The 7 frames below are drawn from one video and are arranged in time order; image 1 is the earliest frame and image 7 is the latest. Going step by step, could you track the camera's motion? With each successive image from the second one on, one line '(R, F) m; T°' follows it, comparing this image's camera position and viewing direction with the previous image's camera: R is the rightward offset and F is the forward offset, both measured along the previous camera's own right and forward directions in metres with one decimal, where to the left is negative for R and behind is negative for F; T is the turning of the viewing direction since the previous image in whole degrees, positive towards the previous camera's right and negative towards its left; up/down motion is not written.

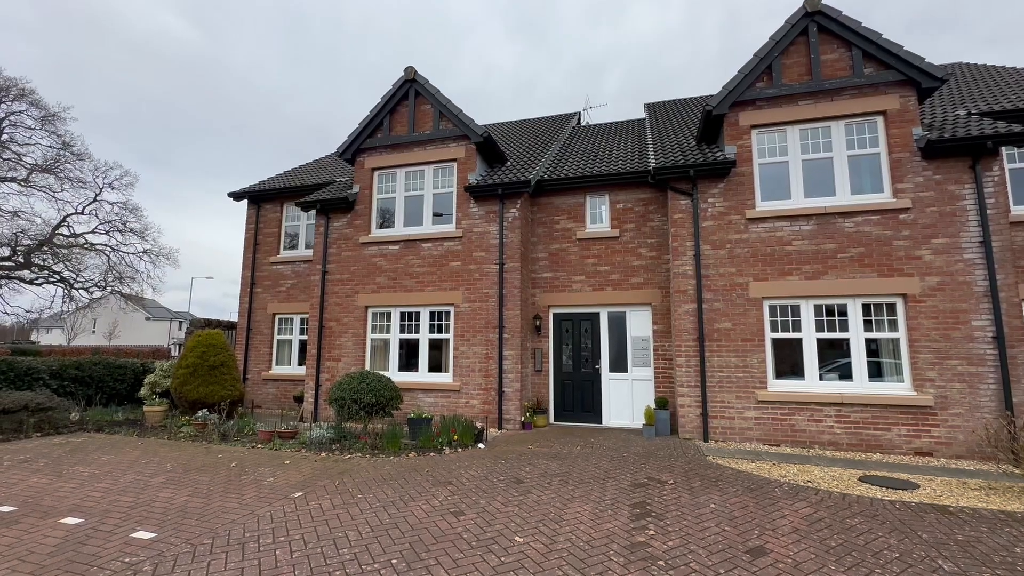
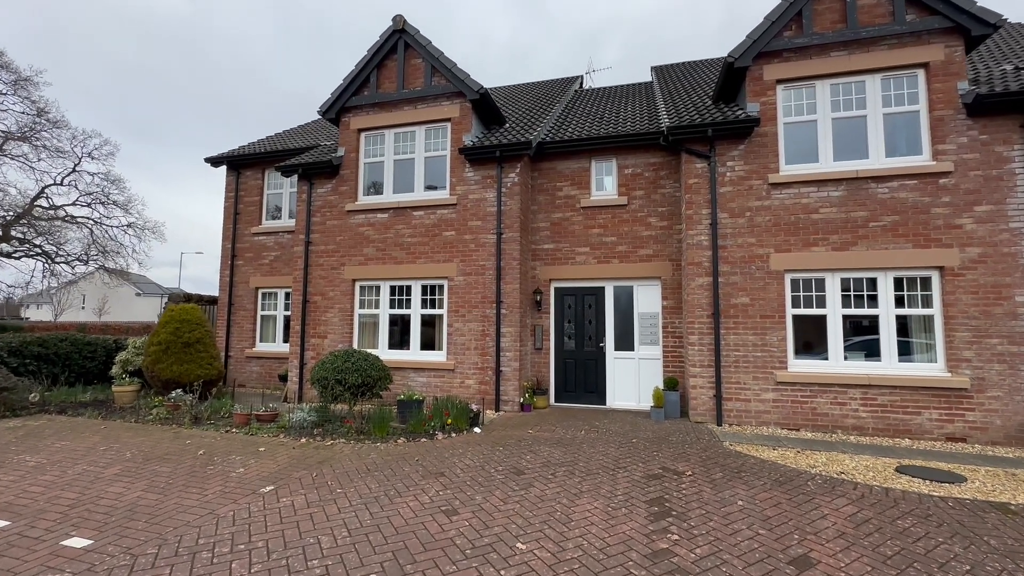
(0.0, +0.7) m; 0°
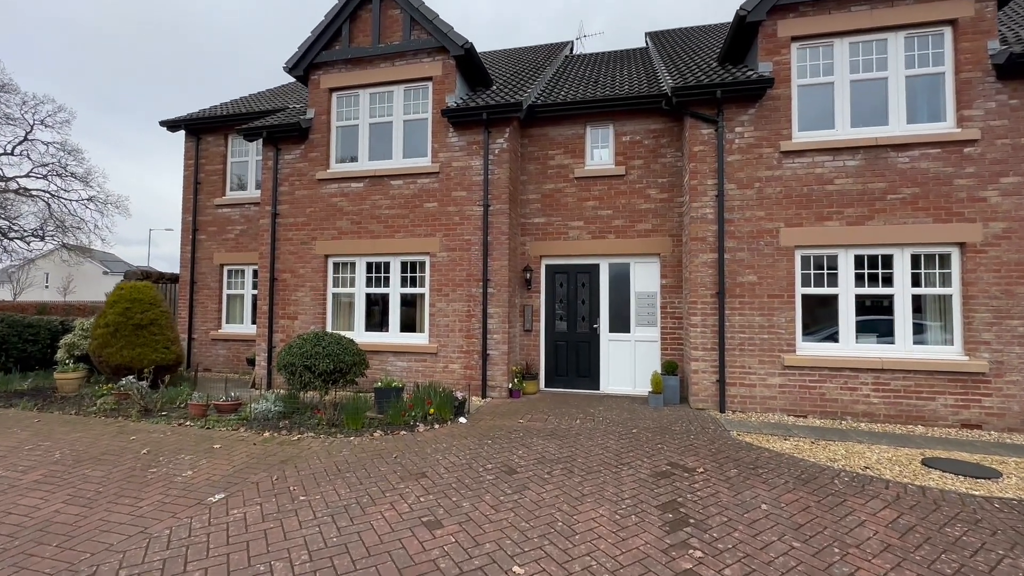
(-0.1, +0.7) m; +2°
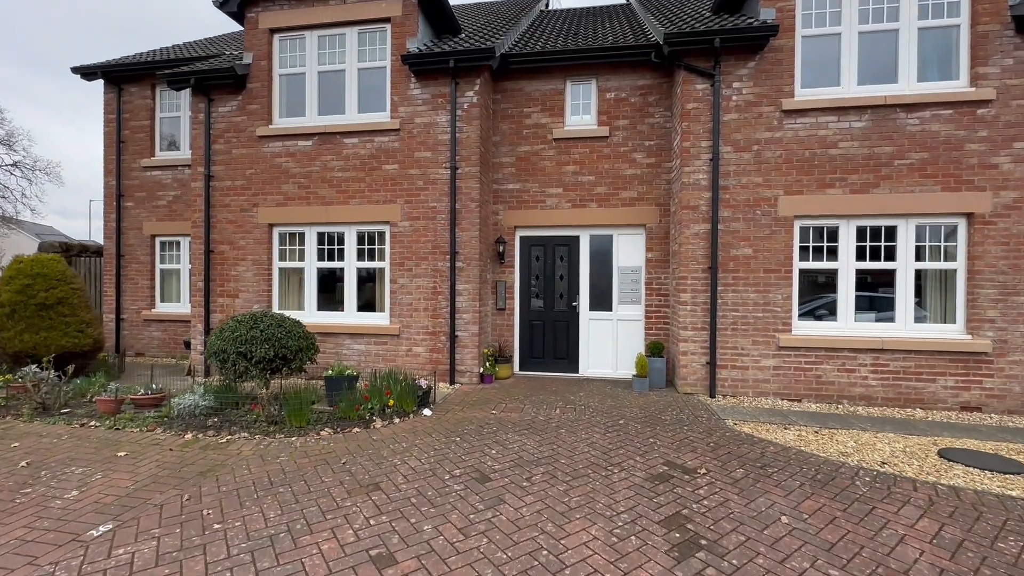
(0.0, +0.8) m; +4°
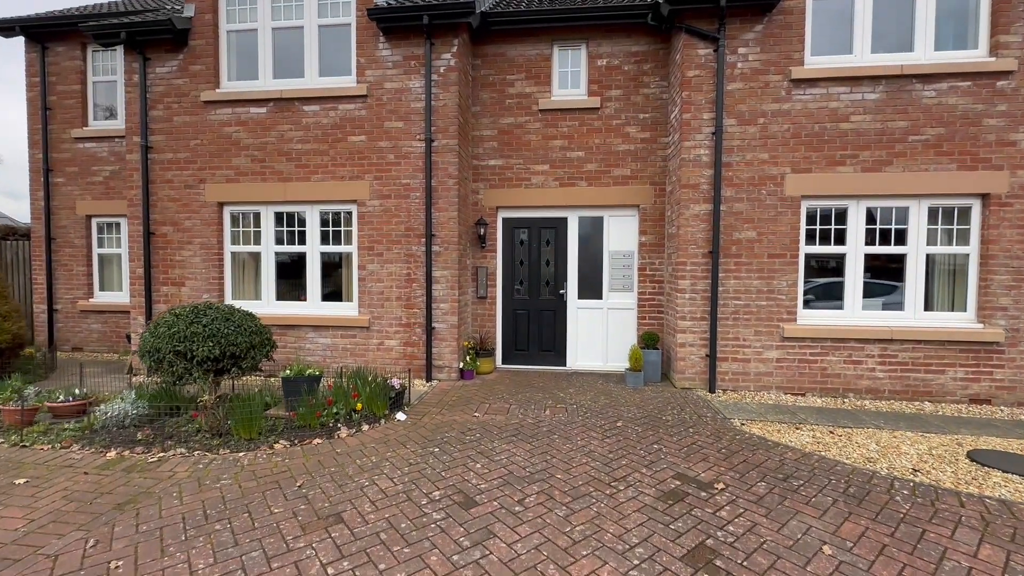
(-0.1, +0.7) m; +3°
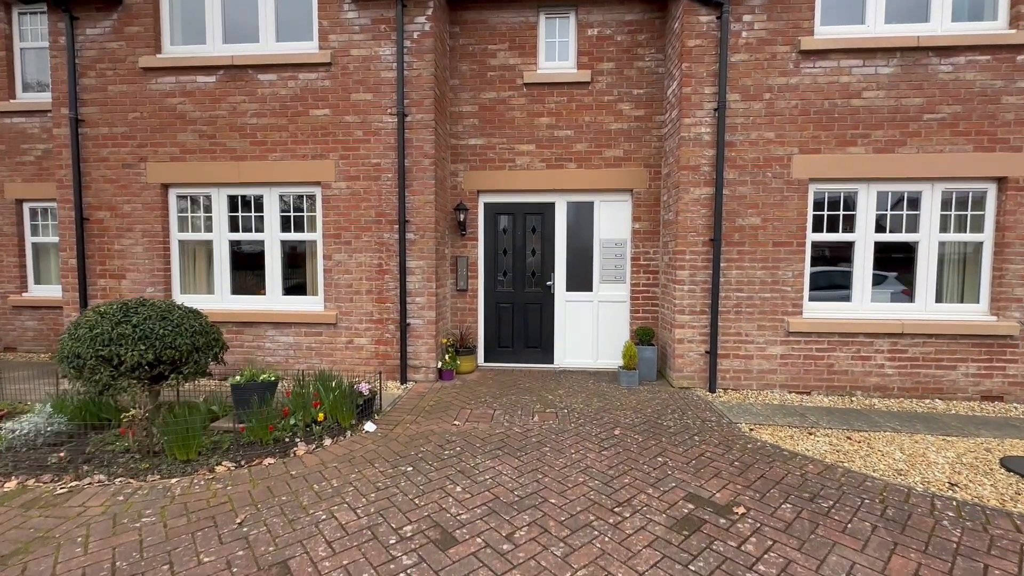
(0.0, +0.6) m; +2°
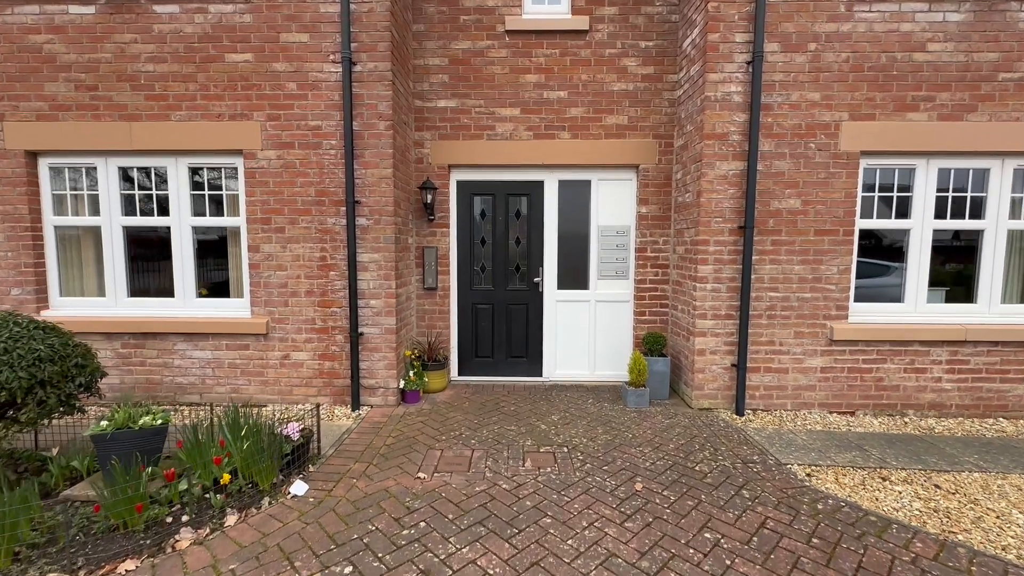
(-0.1, +1.2) m; +3°
